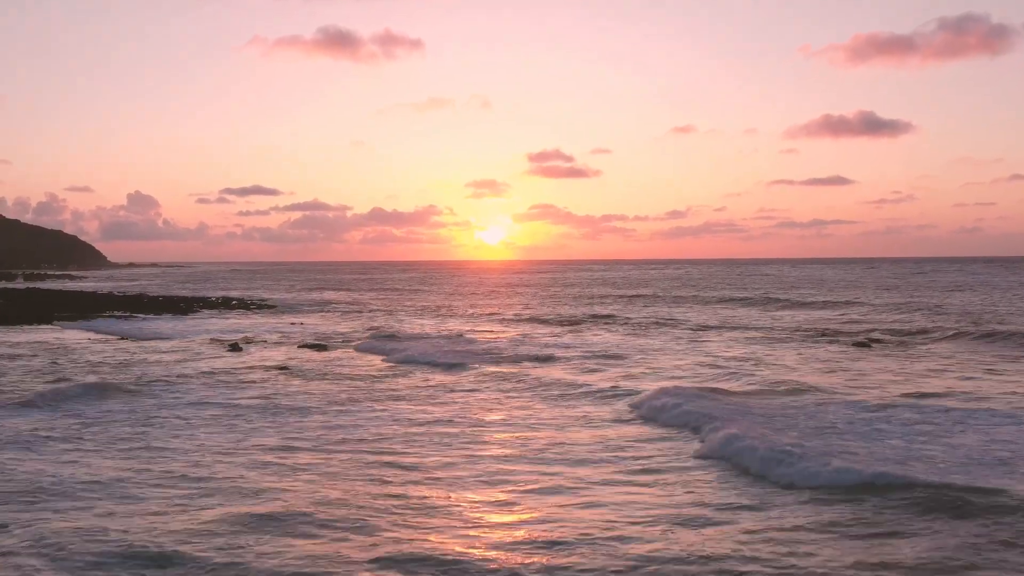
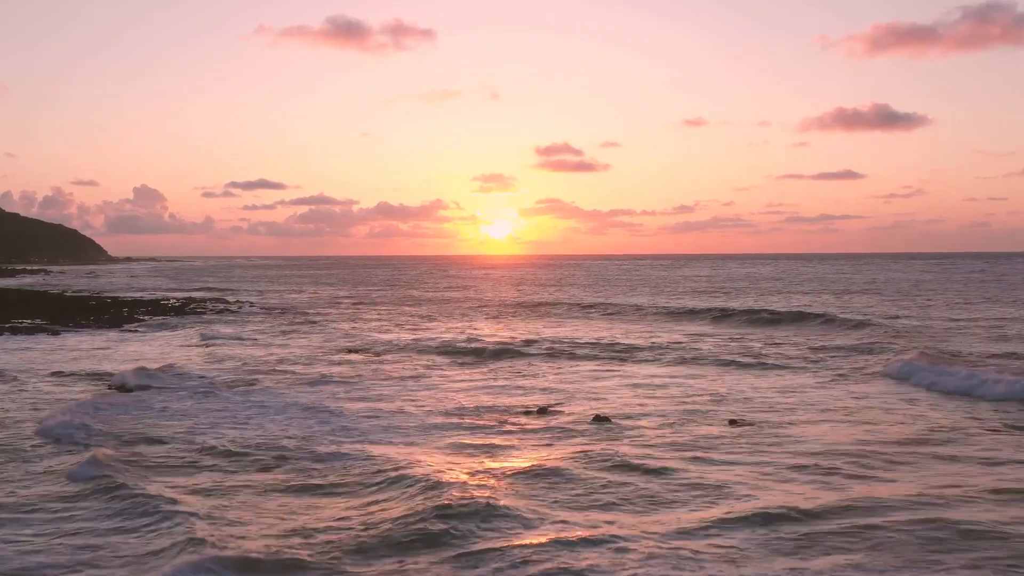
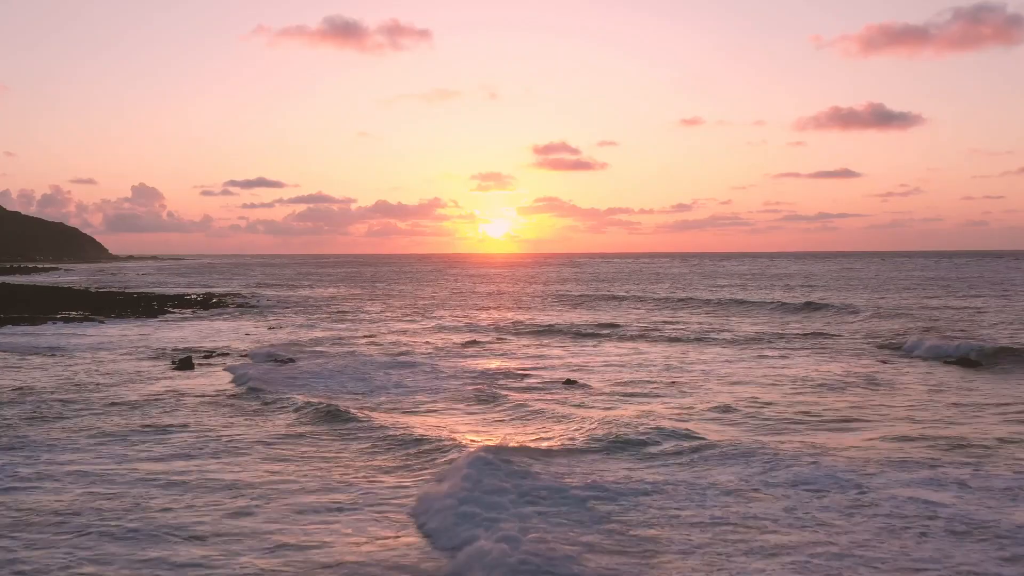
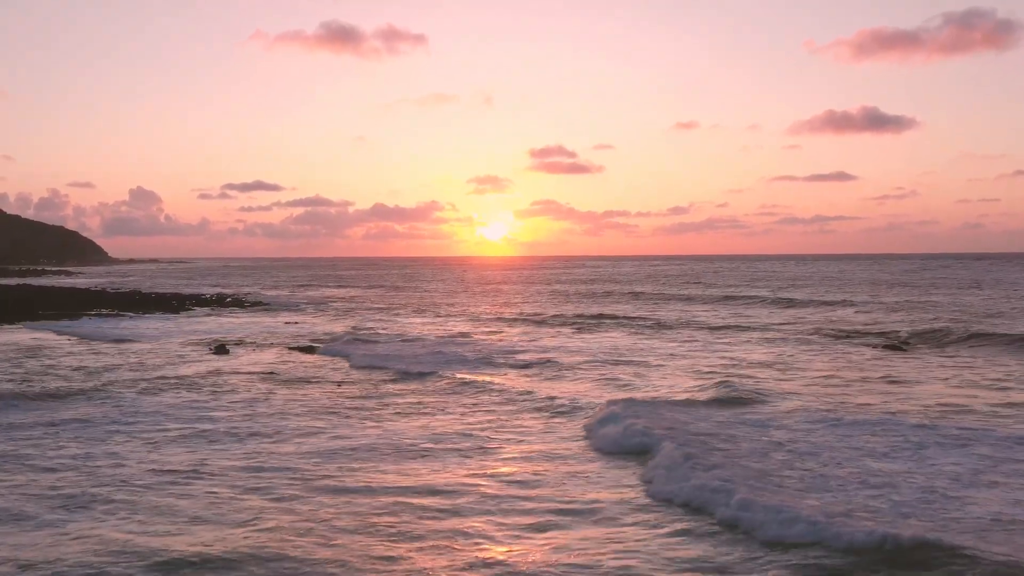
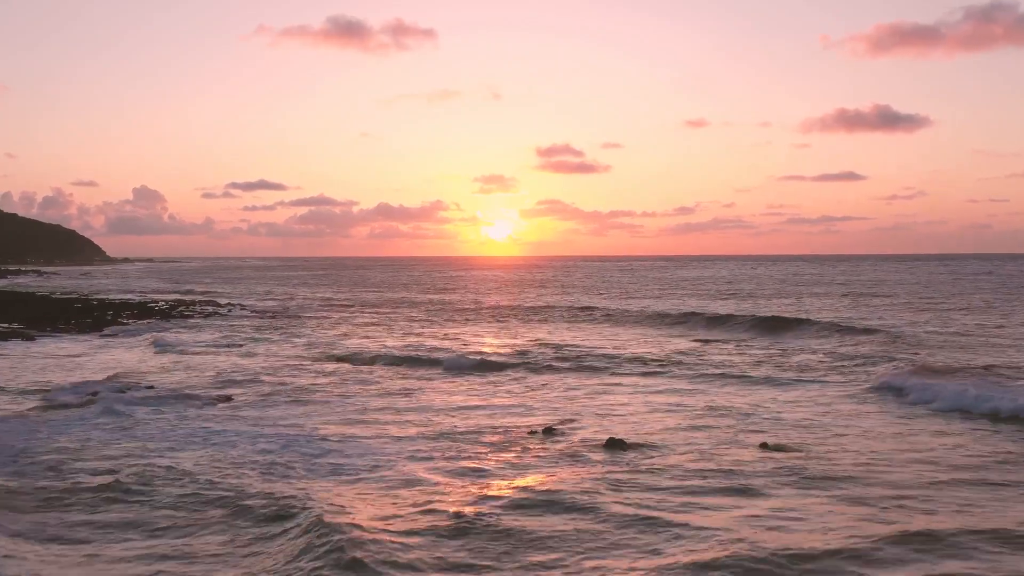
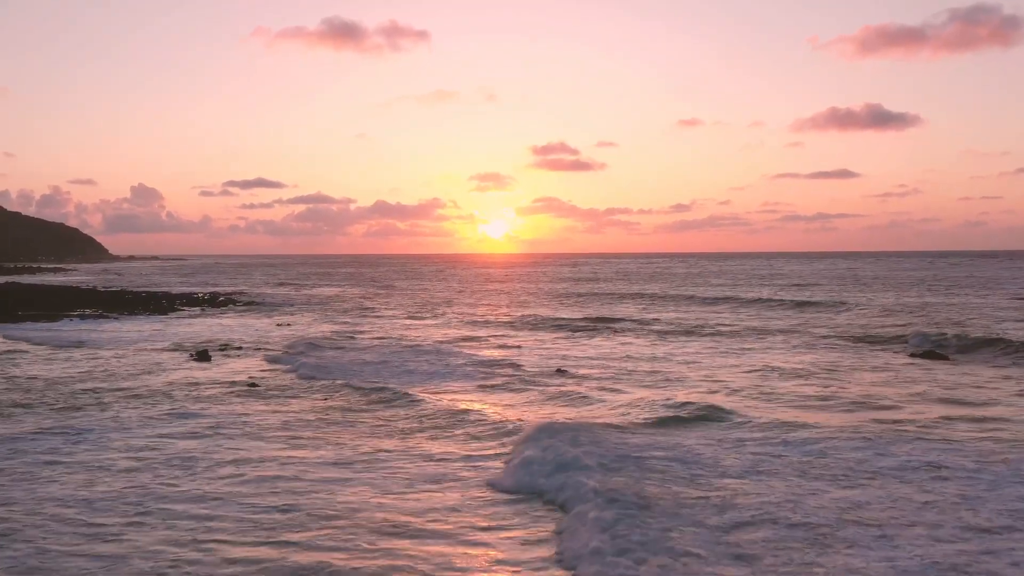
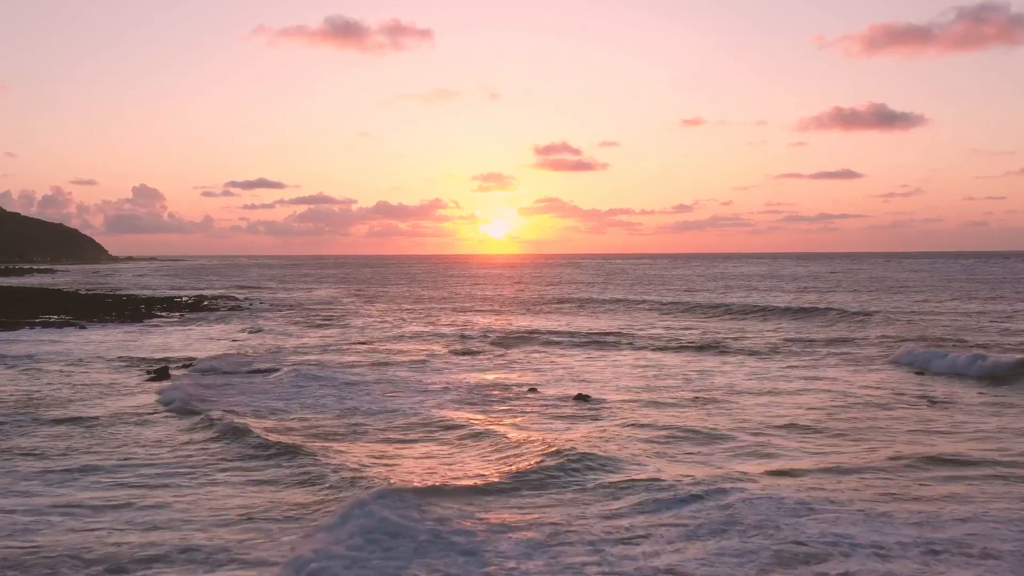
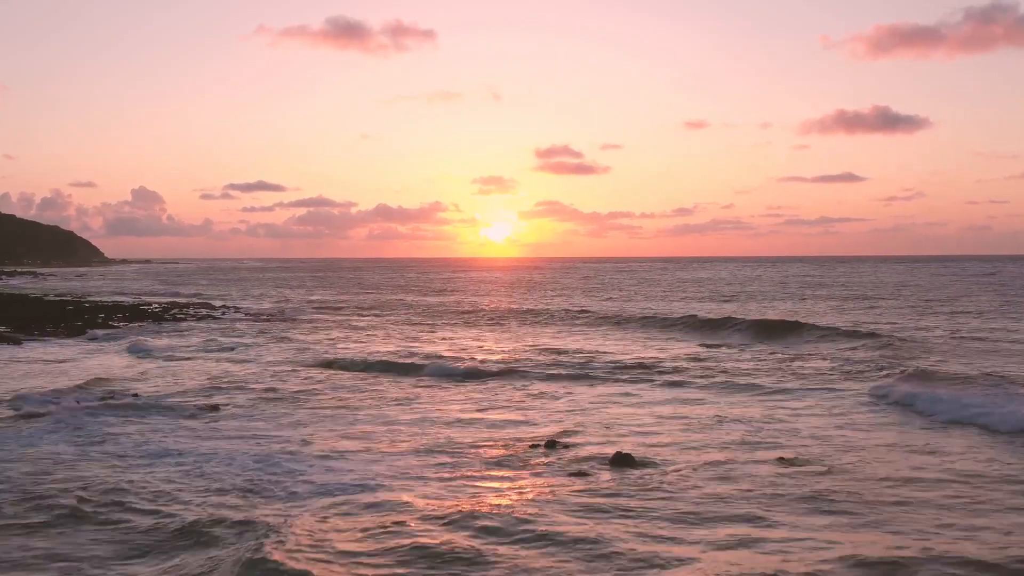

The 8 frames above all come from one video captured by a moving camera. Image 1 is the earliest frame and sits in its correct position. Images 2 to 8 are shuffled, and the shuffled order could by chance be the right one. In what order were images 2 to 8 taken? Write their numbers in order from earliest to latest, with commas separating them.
4, 6, 3, 7, 2, 5, 8
